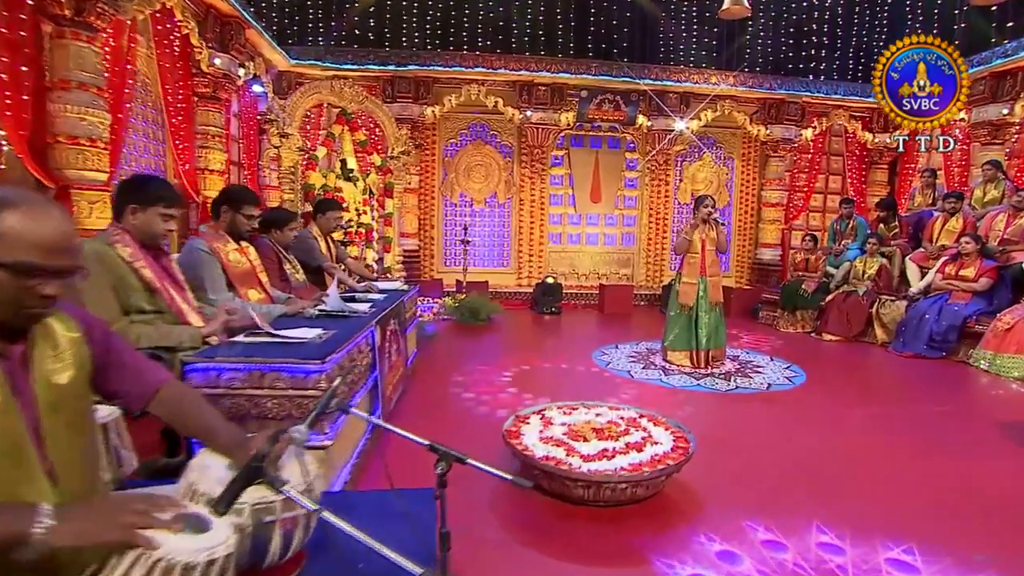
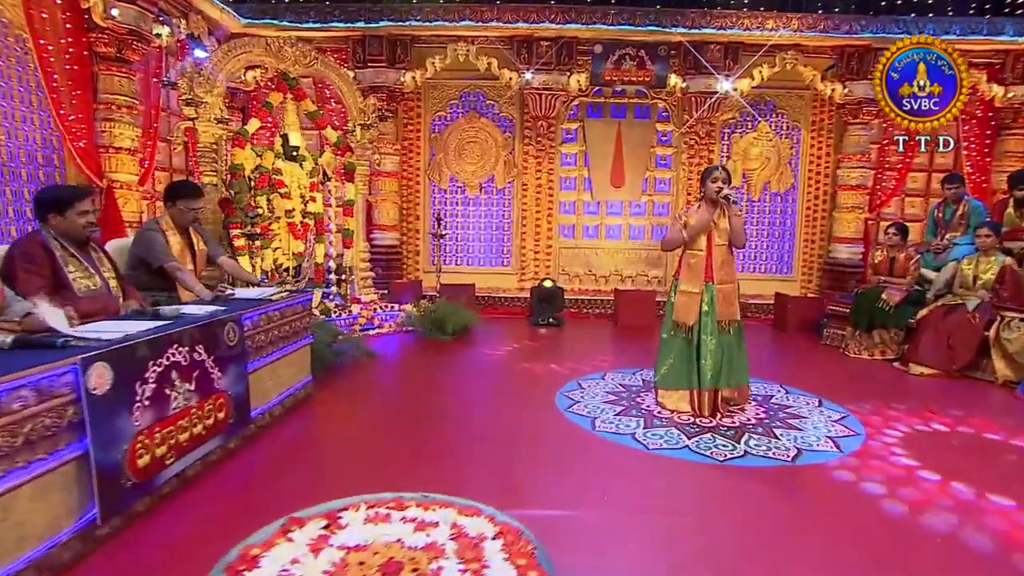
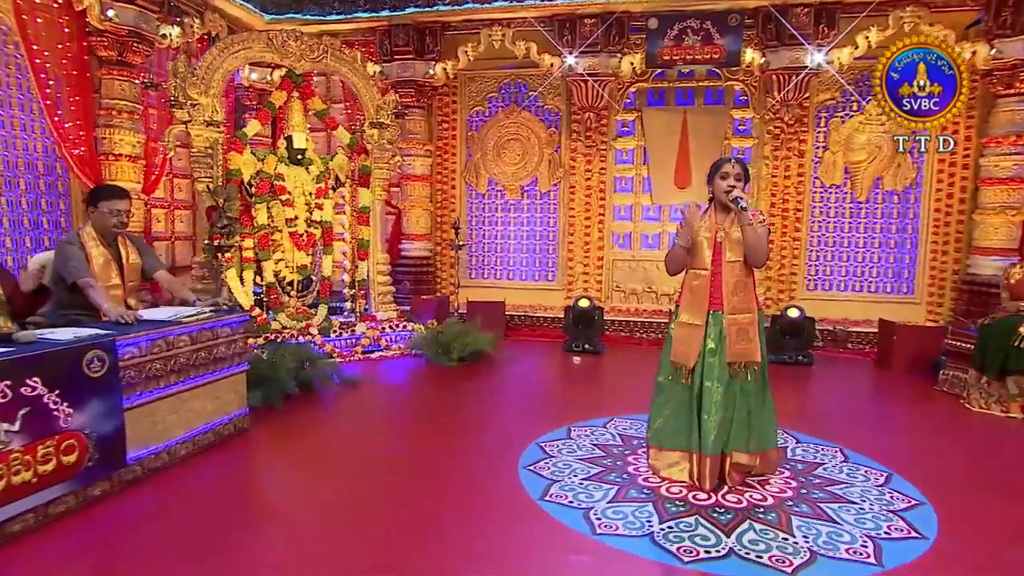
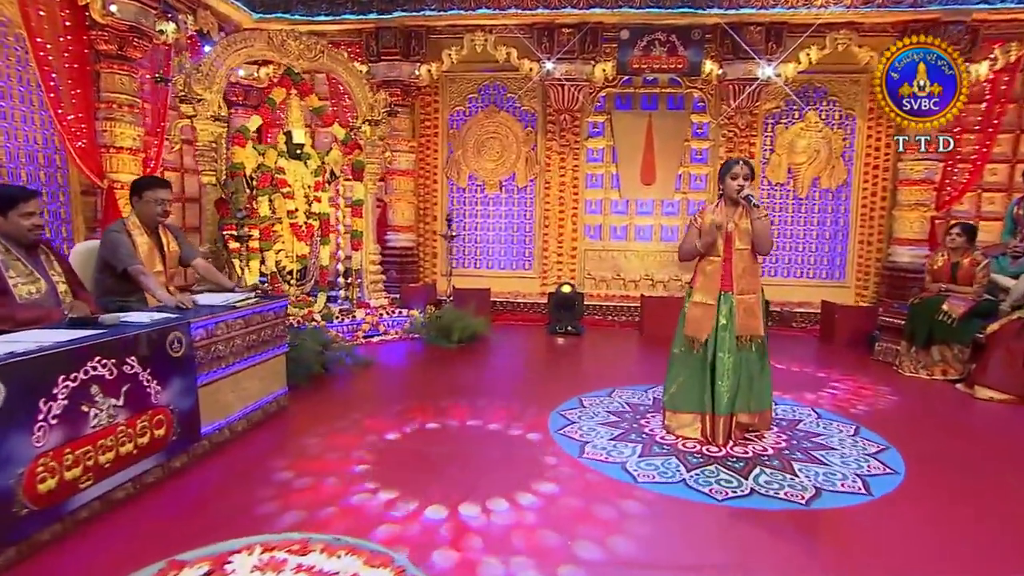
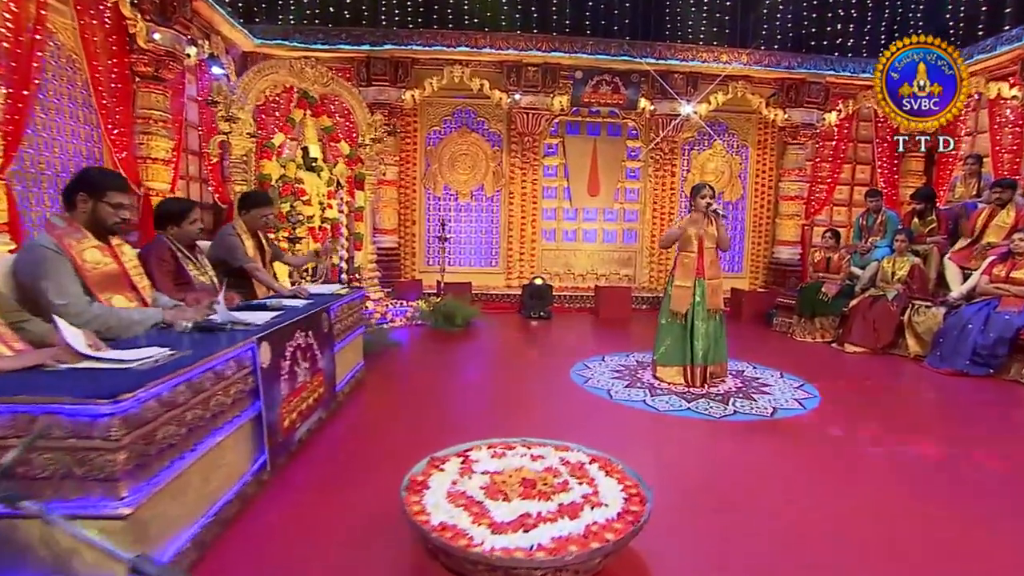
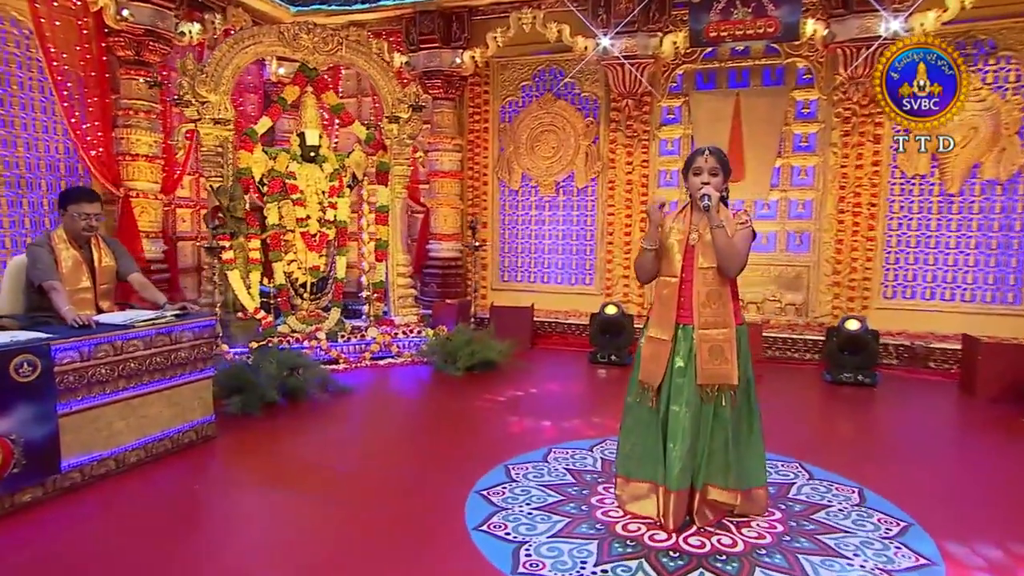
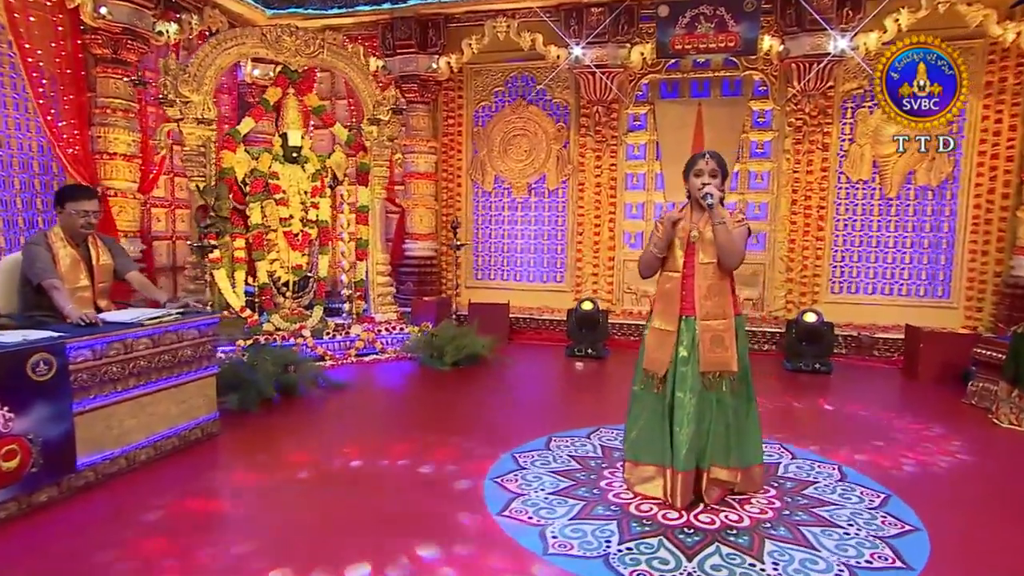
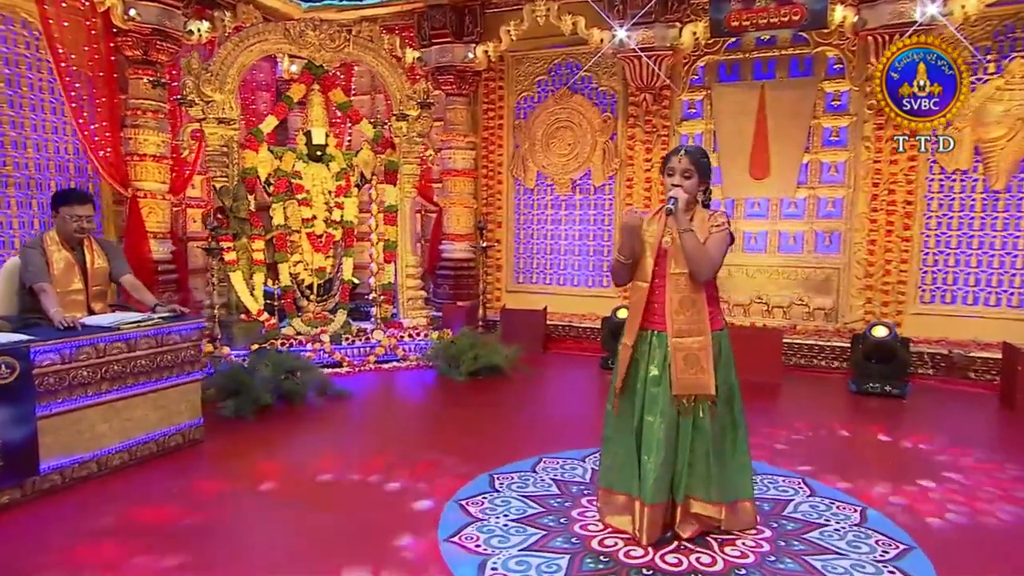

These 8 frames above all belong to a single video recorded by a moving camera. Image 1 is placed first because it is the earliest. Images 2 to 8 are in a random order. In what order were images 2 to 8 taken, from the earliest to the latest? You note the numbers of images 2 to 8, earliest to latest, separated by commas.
5, 2, 4, 3, 7, 6, 8
